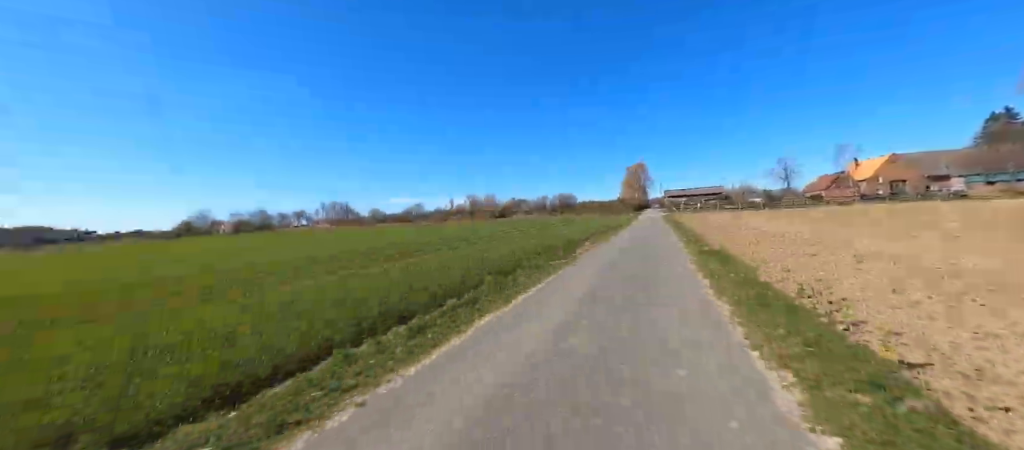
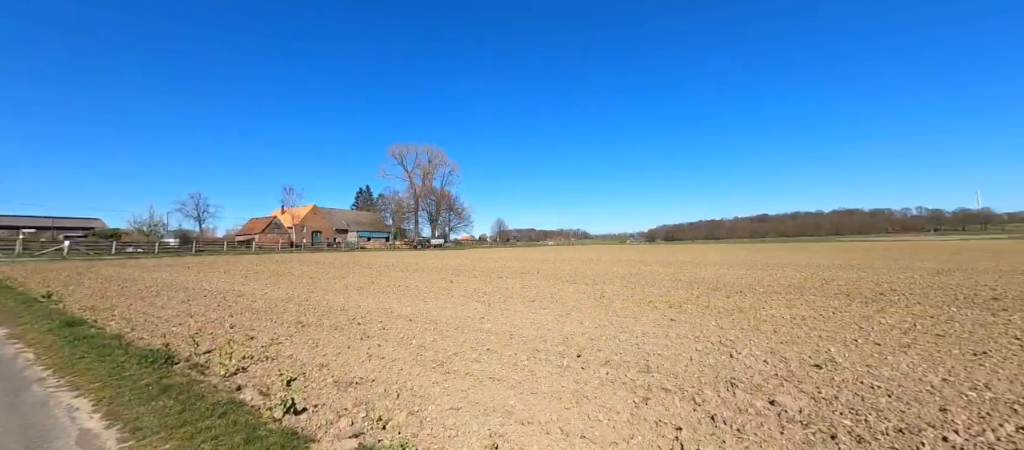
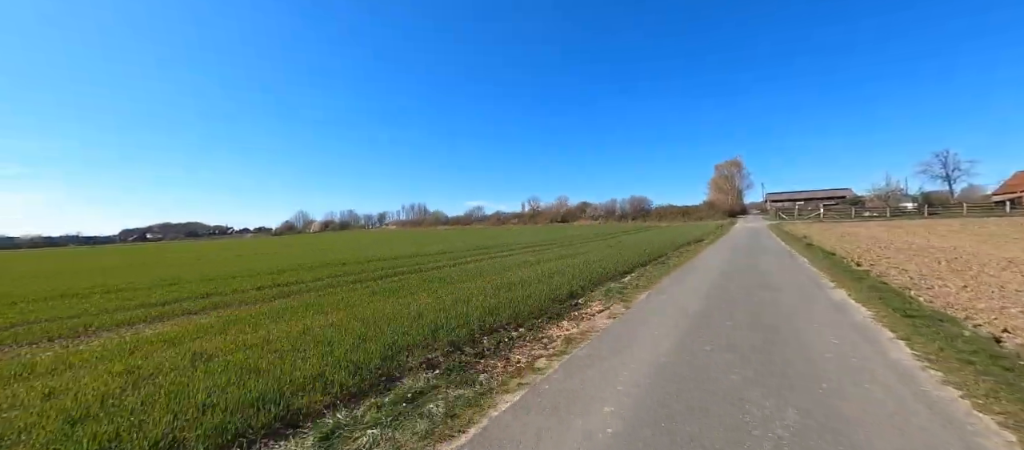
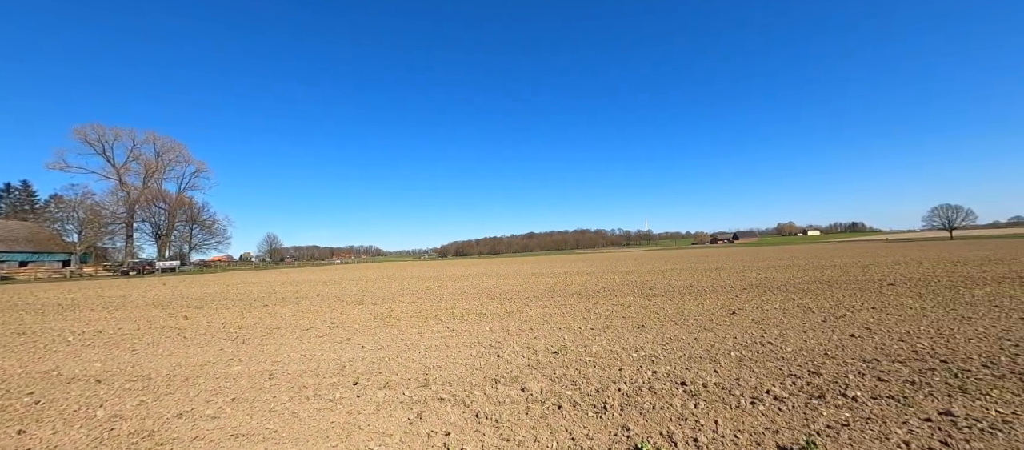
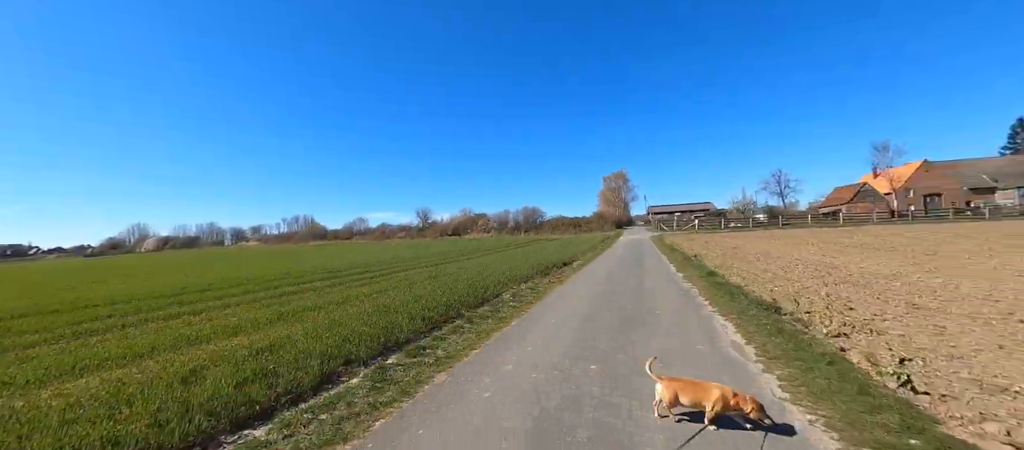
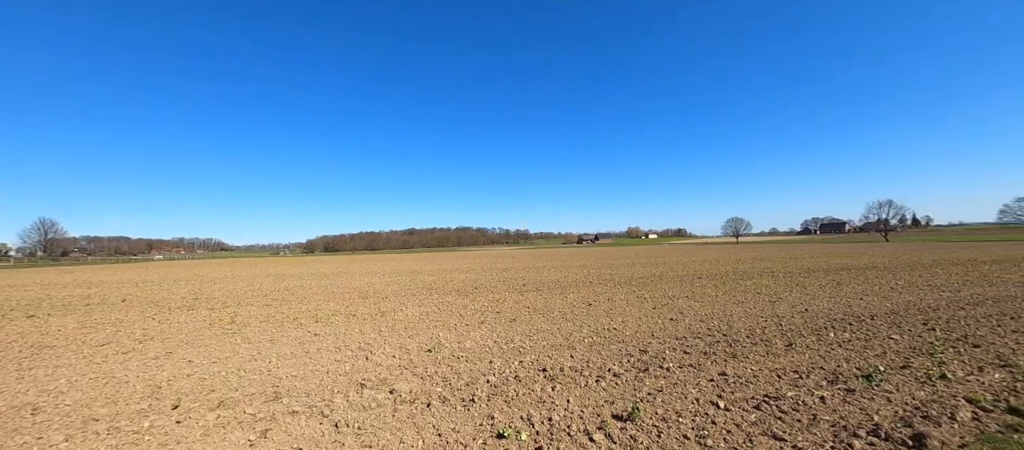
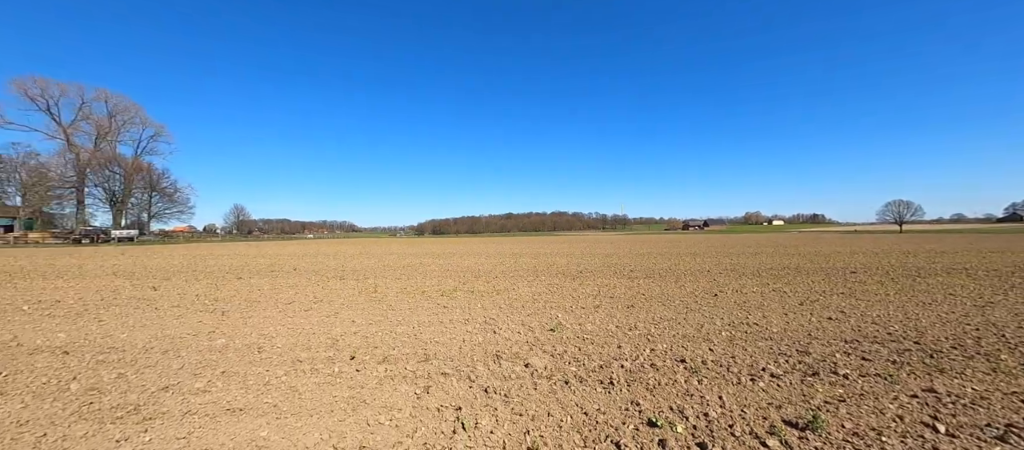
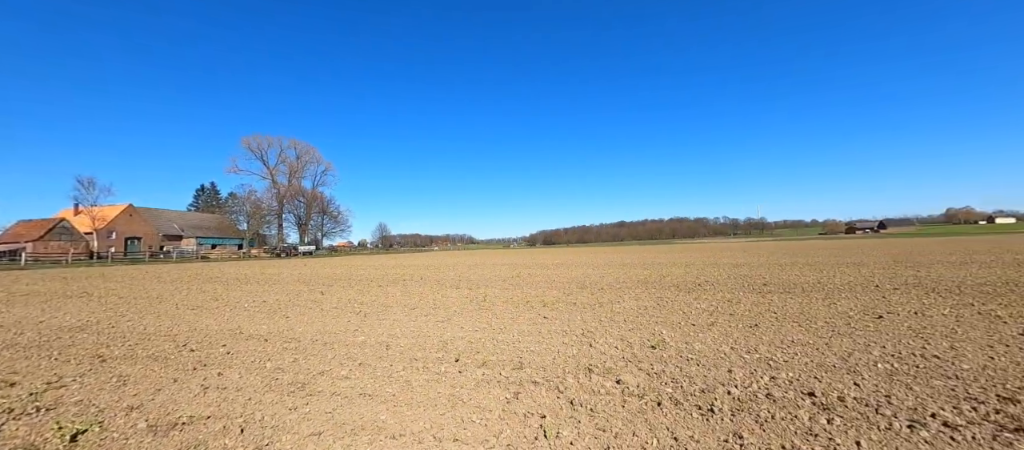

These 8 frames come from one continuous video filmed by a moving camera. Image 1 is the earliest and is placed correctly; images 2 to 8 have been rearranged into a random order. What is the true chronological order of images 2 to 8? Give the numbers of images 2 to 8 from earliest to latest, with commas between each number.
3, 5, 2, 8, 4, 6, 7
